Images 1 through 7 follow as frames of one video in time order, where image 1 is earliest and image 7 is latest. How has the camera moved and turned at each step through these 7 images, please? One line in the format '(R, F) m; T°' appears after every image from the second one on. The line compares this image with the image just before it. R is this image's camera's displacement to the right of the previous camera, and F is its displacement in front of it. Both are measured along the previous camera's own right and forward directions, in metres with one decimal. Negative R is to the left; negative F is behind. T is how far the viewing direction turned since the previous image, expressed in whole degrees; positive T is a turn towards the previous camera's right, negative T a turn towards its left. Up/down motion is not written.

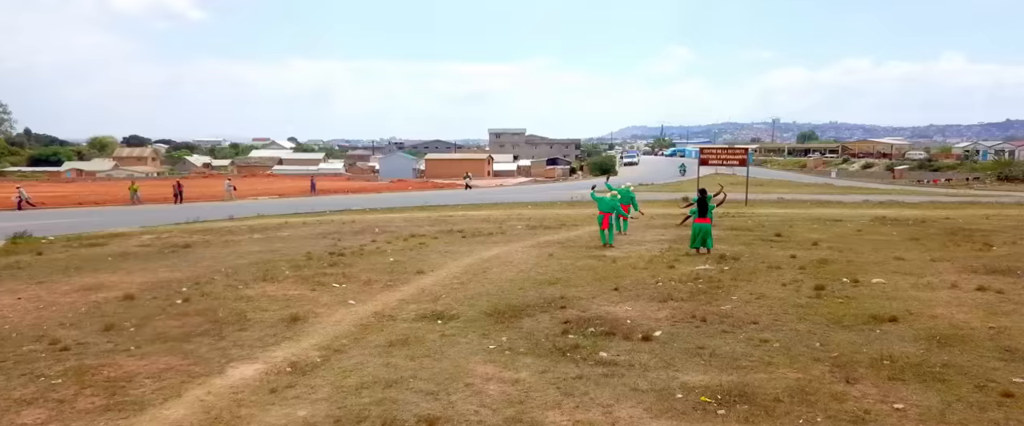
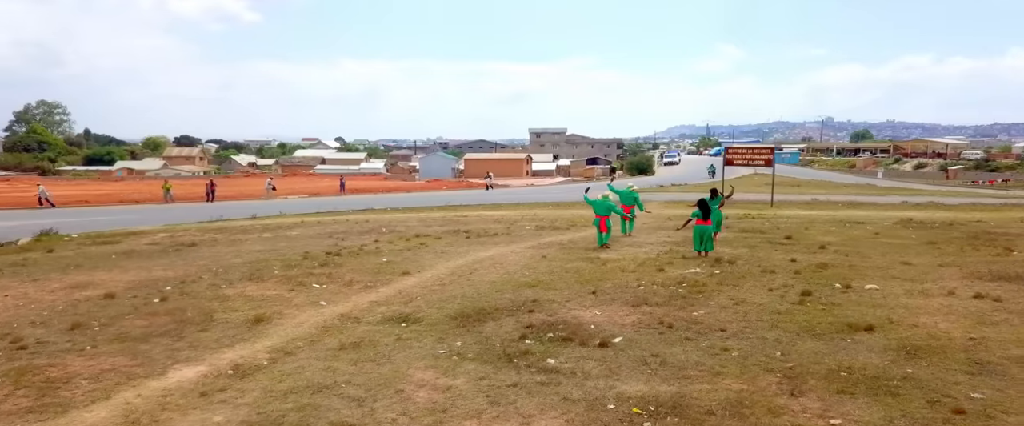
(+0.8, +0.1) m; -3°
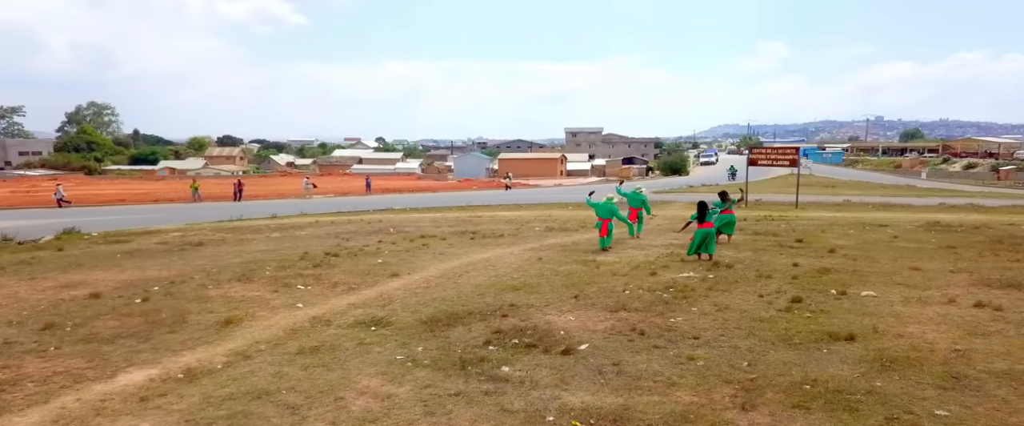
(+0.7, +0.2) m; -2°
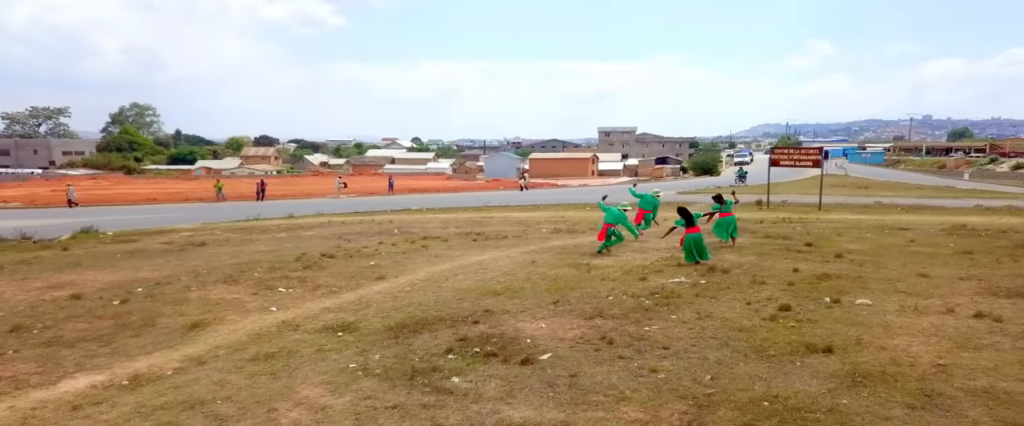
(+0.6, +0.2) m; -2°
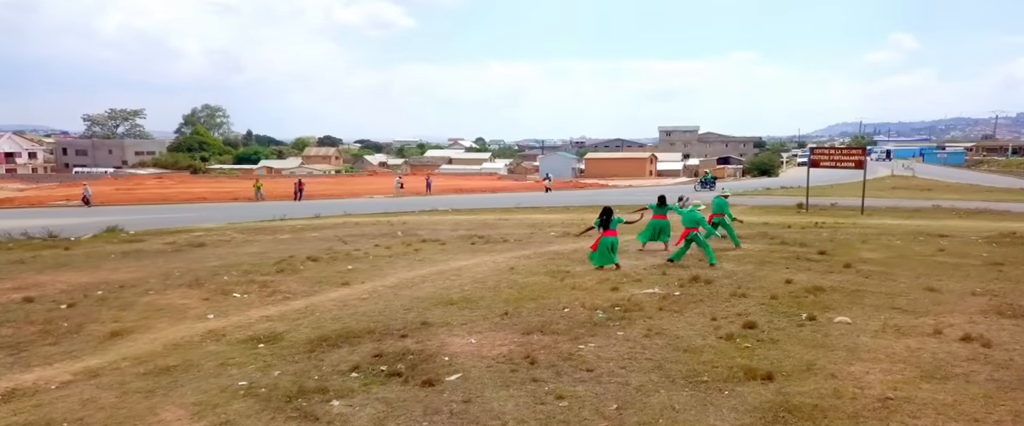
(+1.3, +0.5) m; -4°
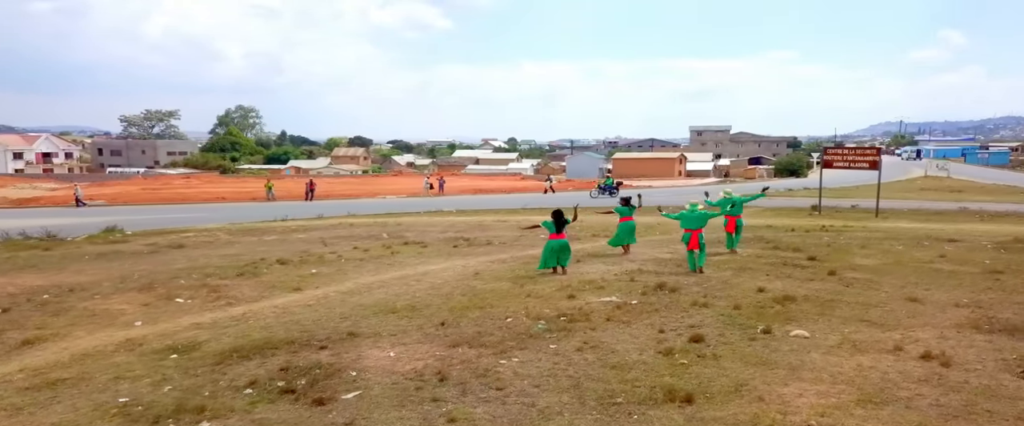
(+1.0, +0.4) m; -2°
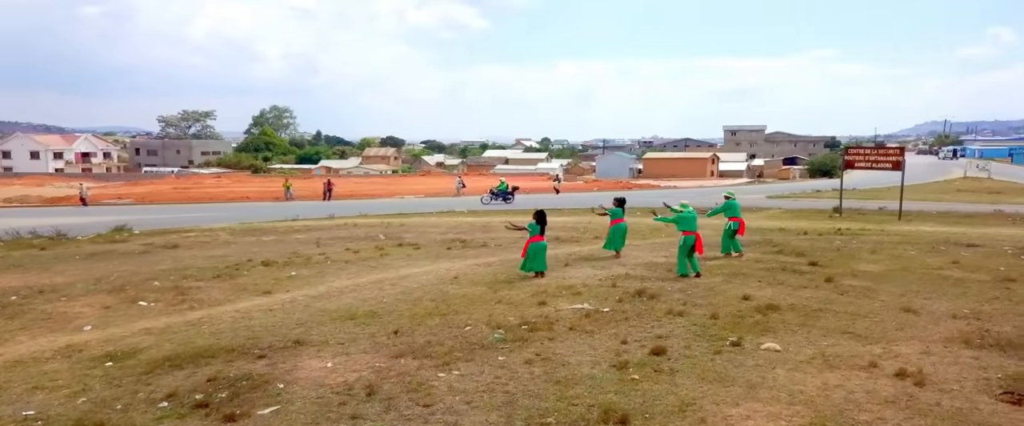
(+0.8, +0.3) m; -2°
